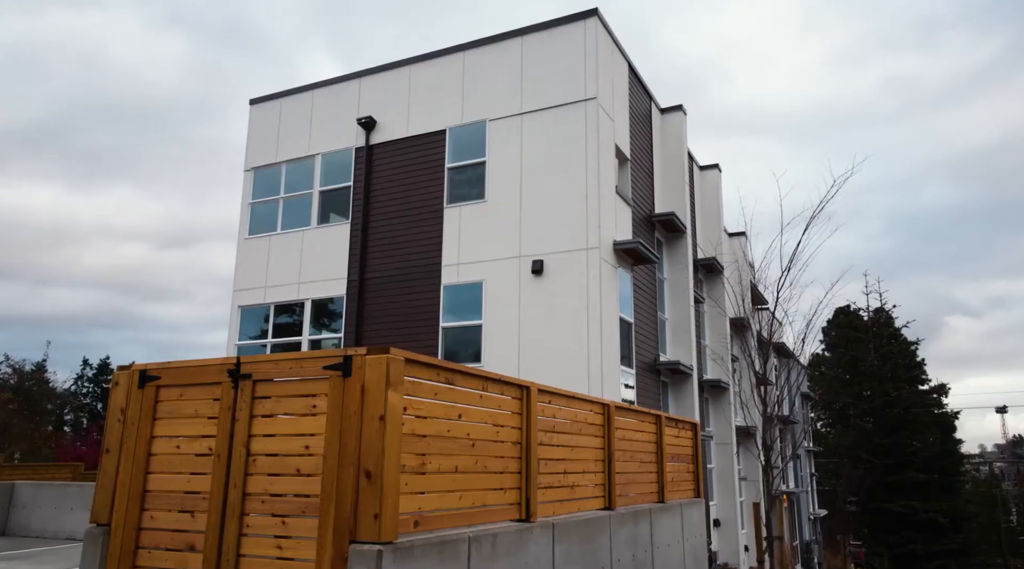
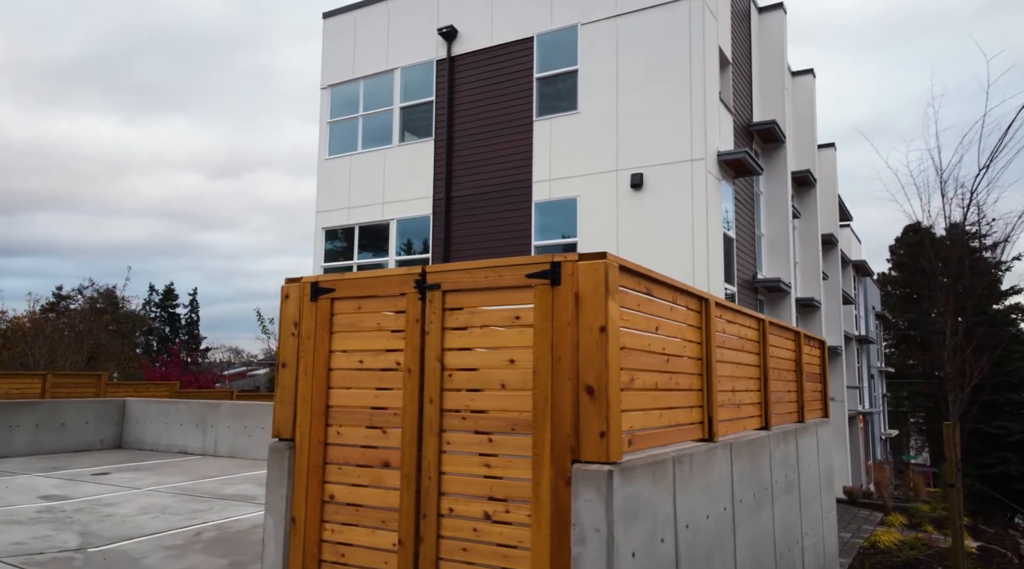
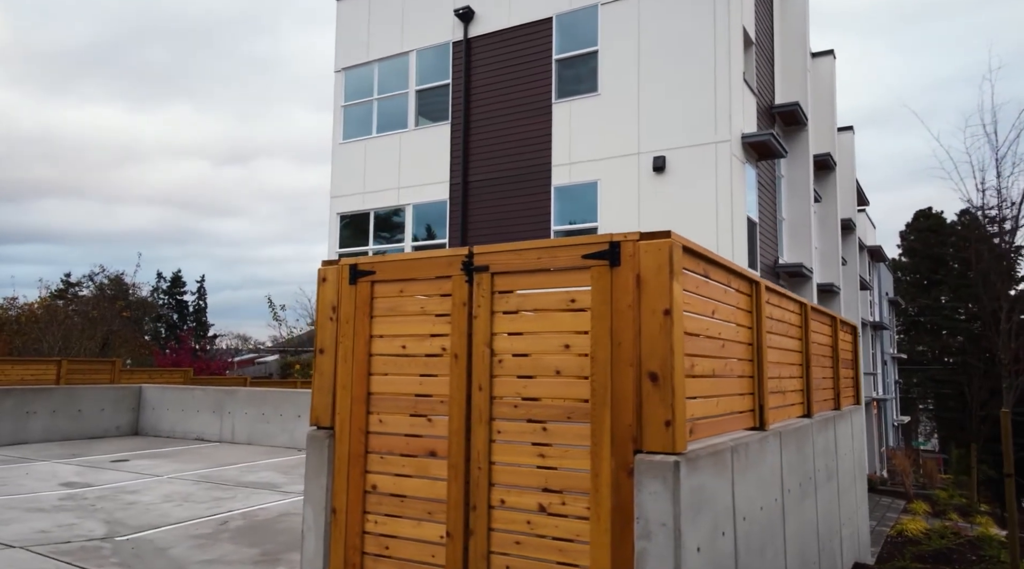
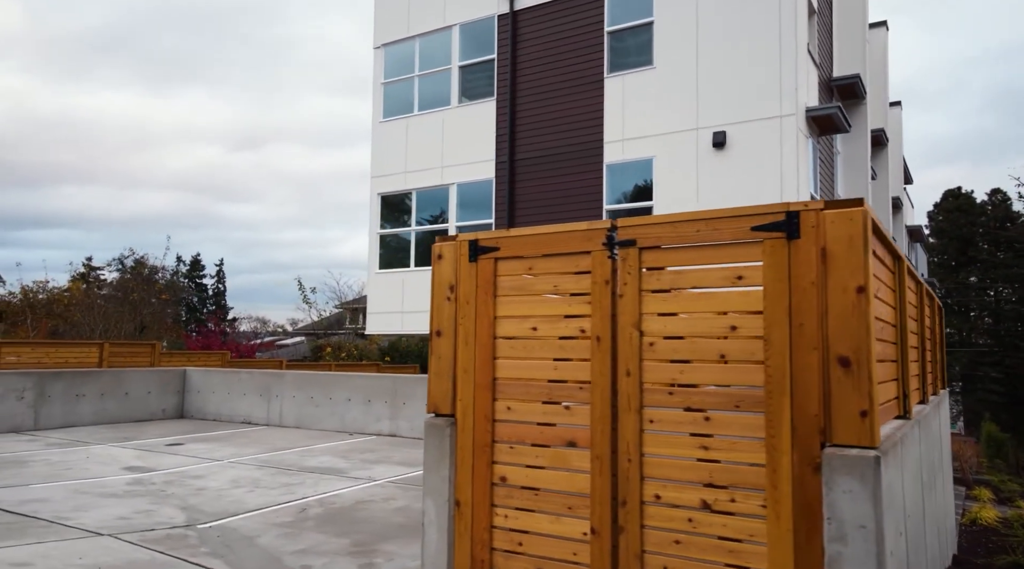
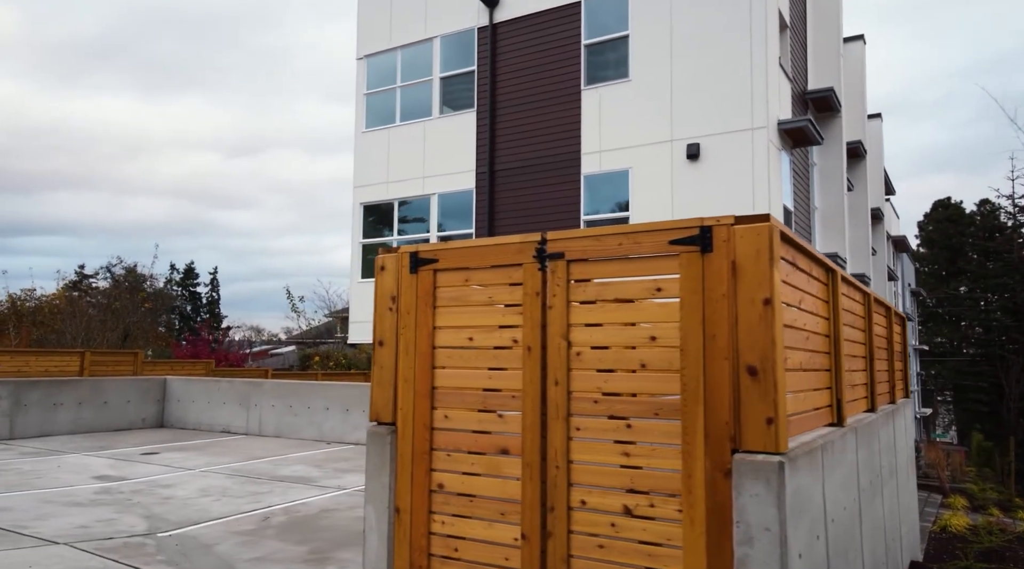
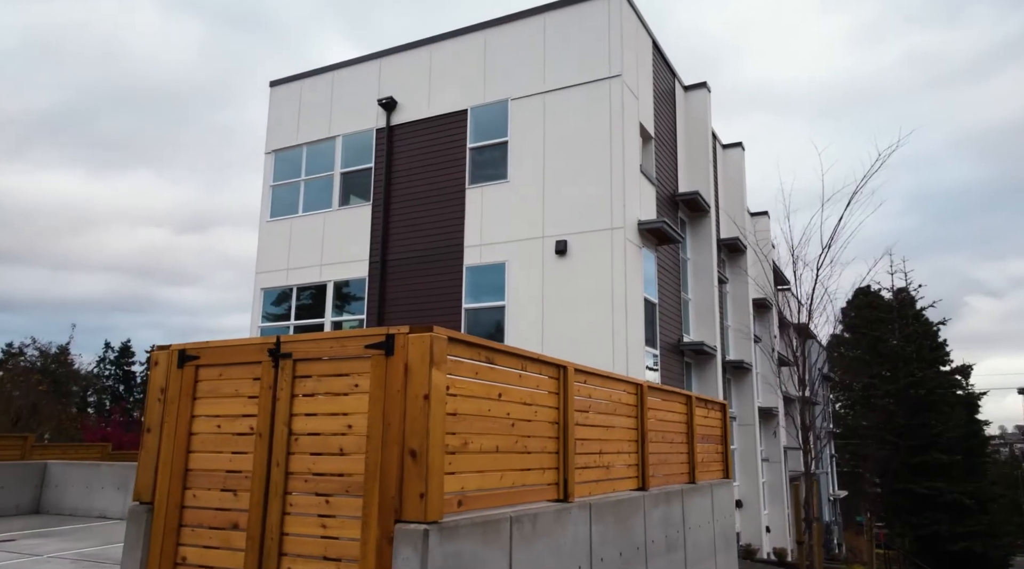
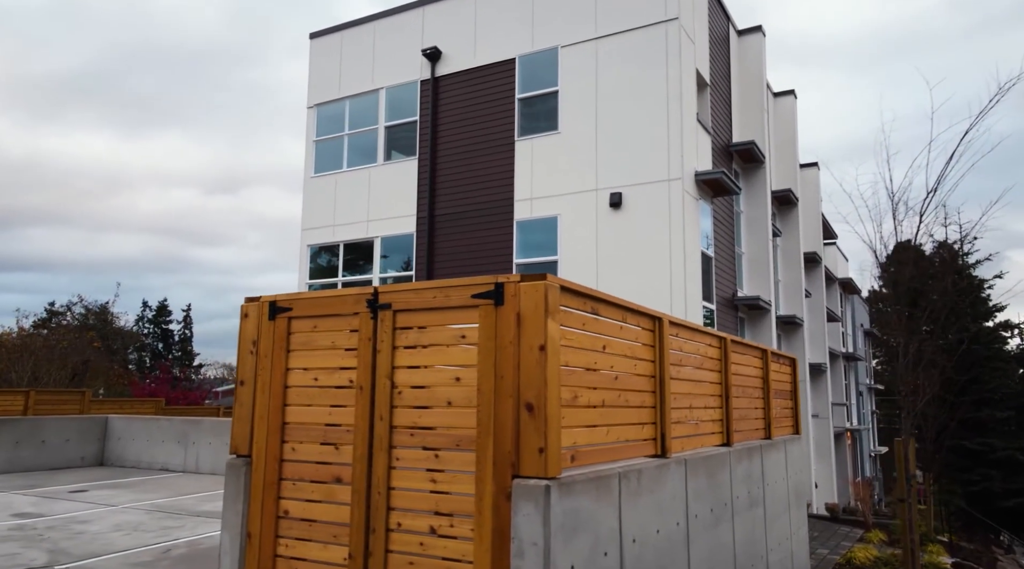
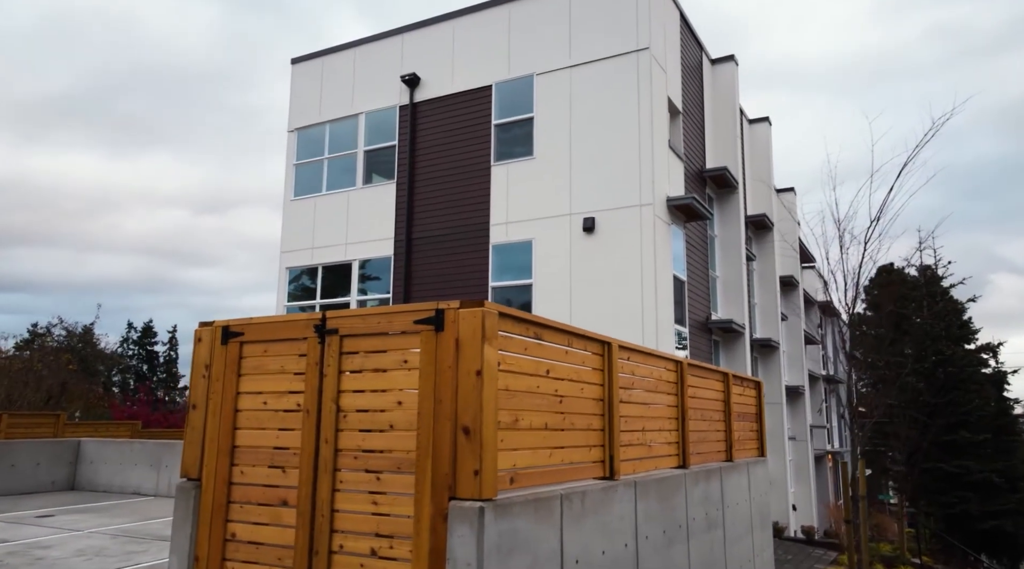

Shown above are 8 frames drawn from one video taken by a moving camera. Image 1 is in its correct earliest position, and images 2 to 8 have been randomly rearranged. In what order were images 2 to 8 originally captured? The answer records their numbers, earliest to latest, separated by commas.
6, 8, 7, 2, 3, 5, 4
